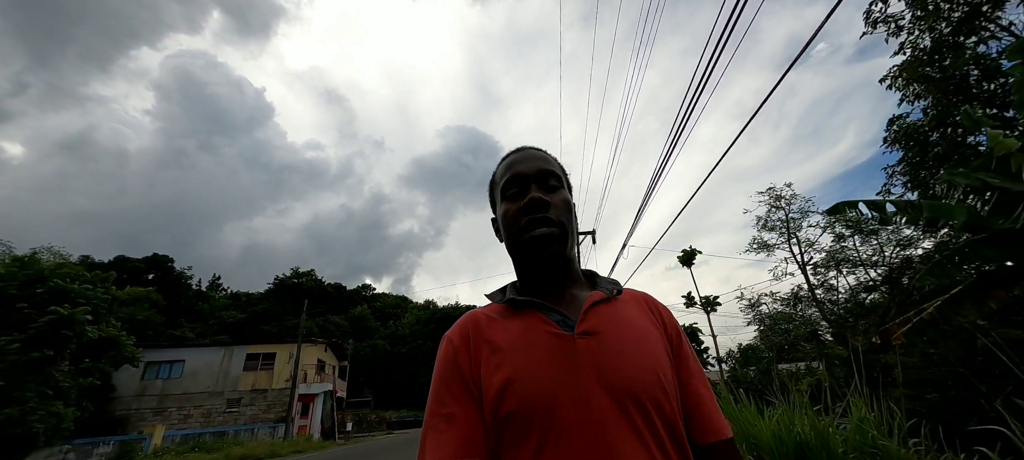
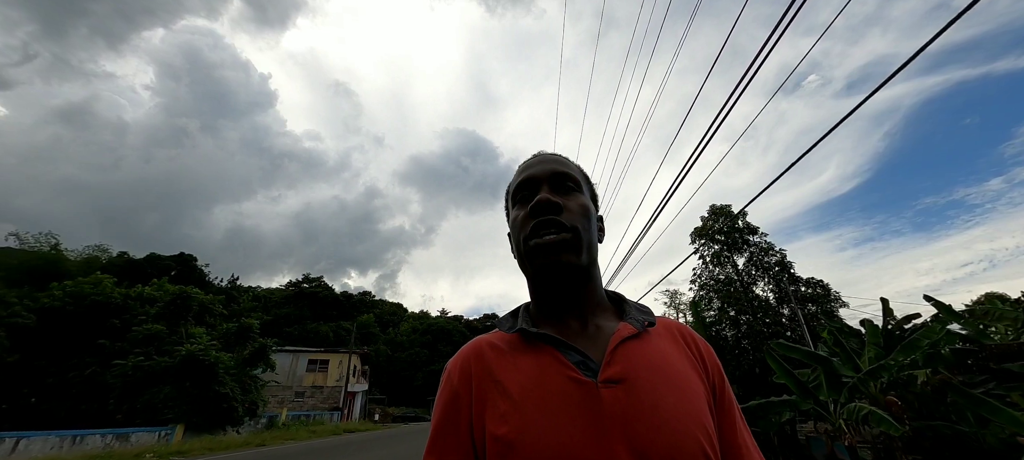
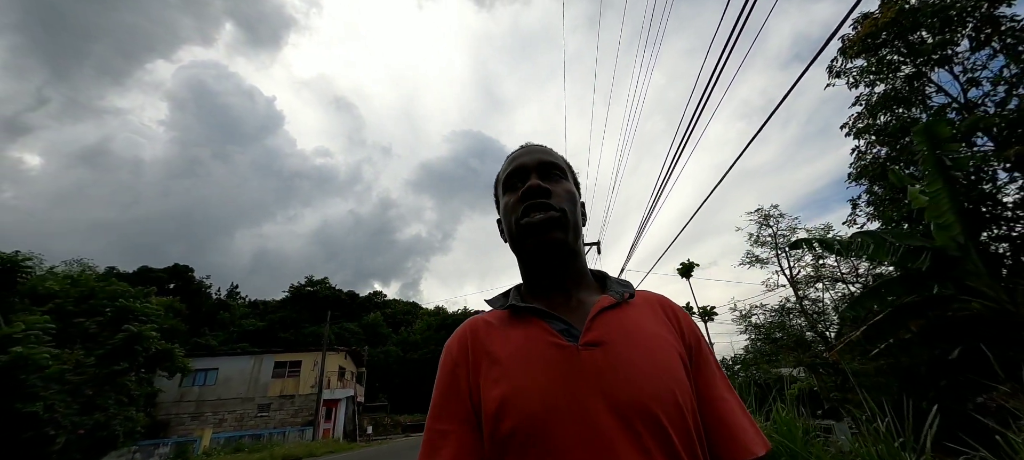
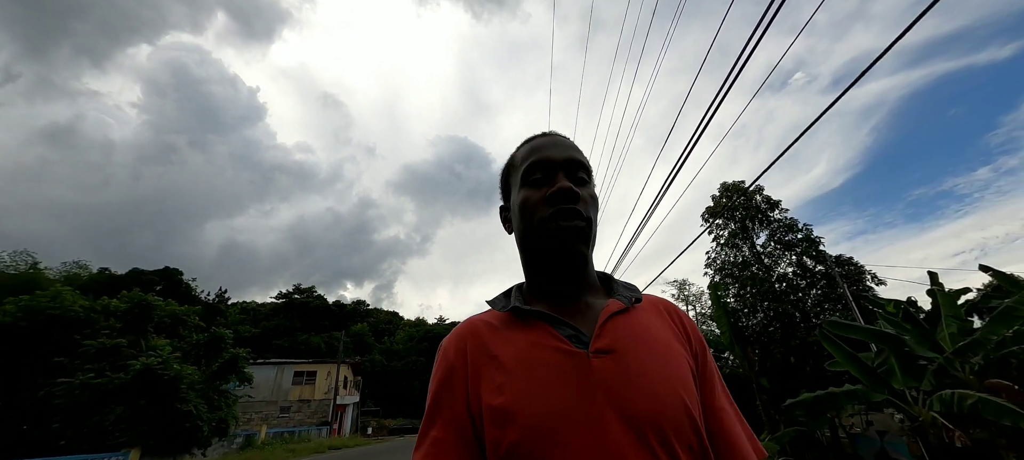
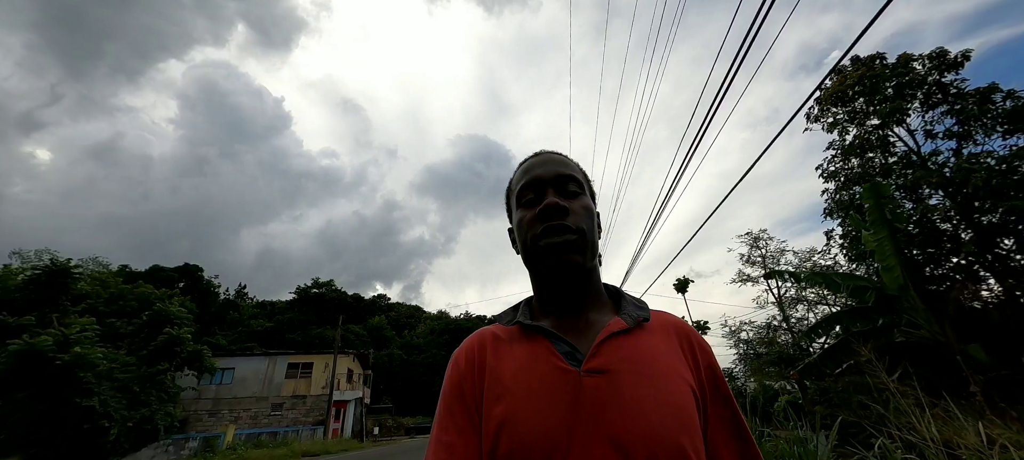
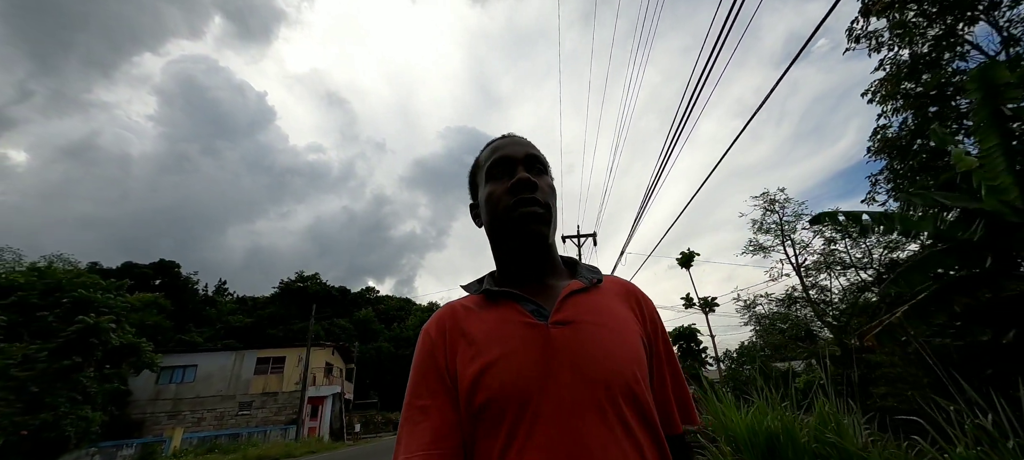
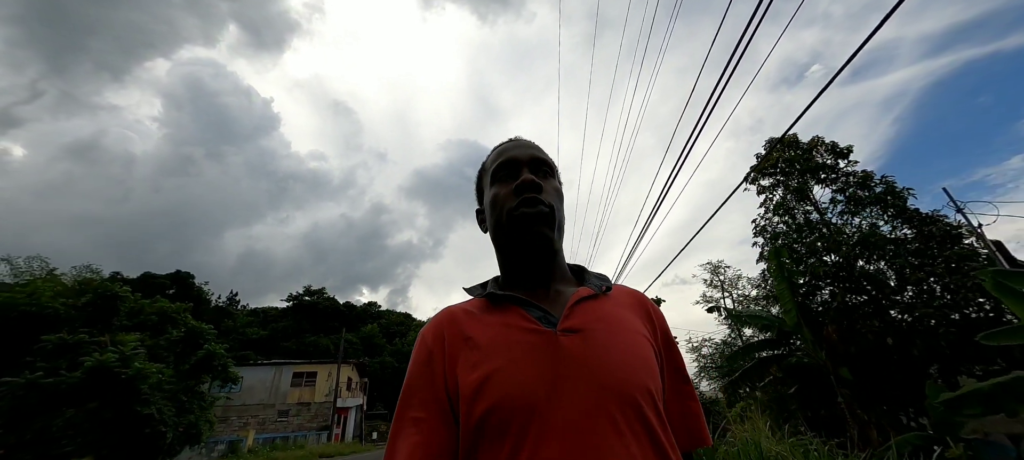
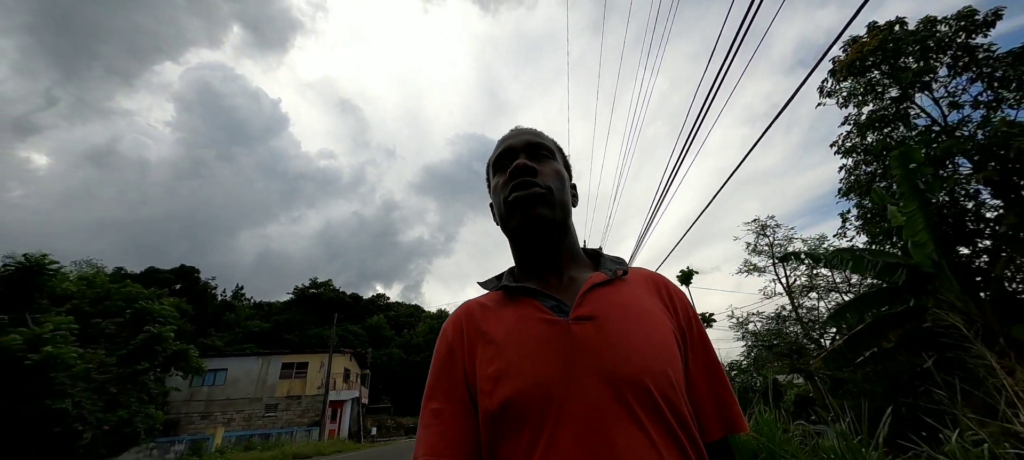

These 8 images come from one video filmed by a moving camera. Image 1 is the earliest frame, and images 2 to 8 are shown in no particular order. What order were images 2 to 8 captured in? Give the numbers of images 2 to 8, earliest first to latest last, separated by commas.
6, 3, 8, 5, 7, 4, 2
